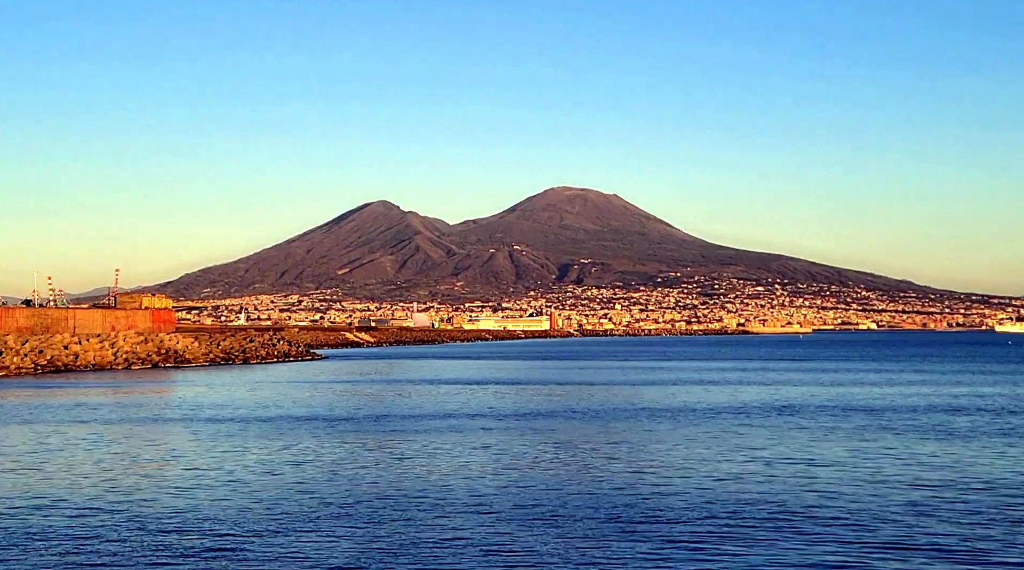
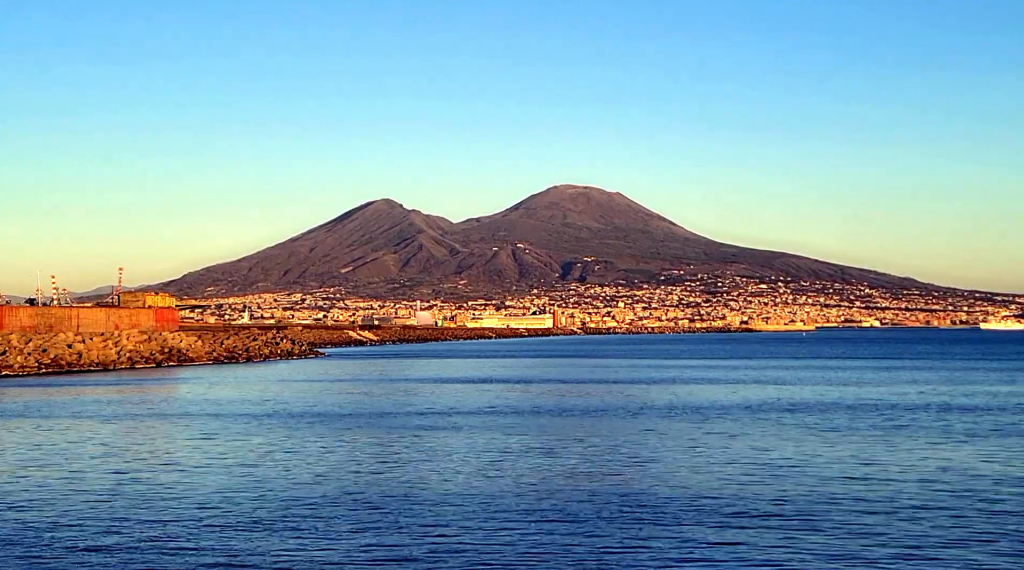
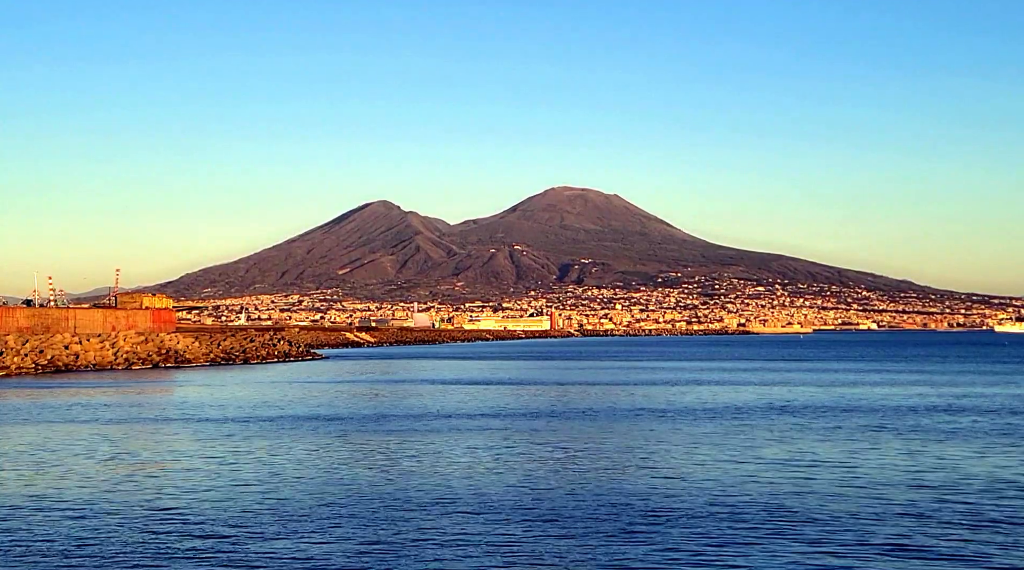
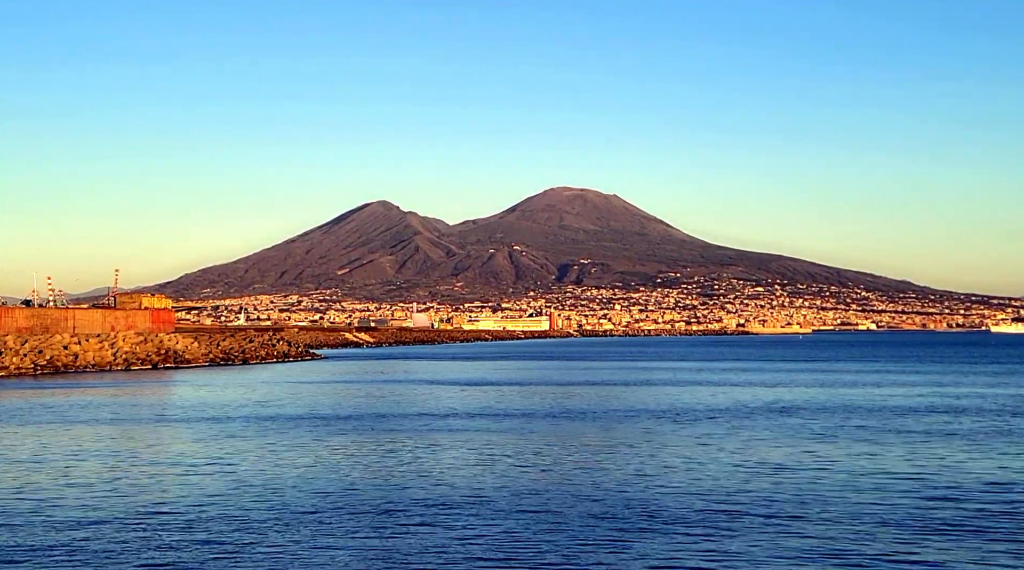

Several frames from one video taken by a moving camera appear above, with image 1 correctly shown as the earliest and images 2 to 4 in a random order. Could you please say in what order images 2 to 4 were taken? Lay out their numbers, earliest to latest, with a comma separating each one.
3, 4, 2
